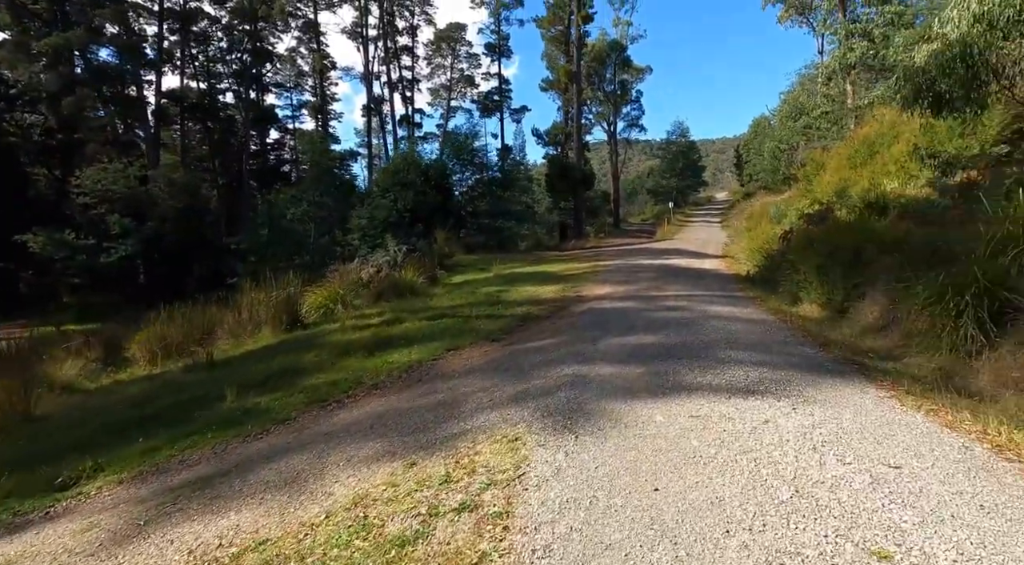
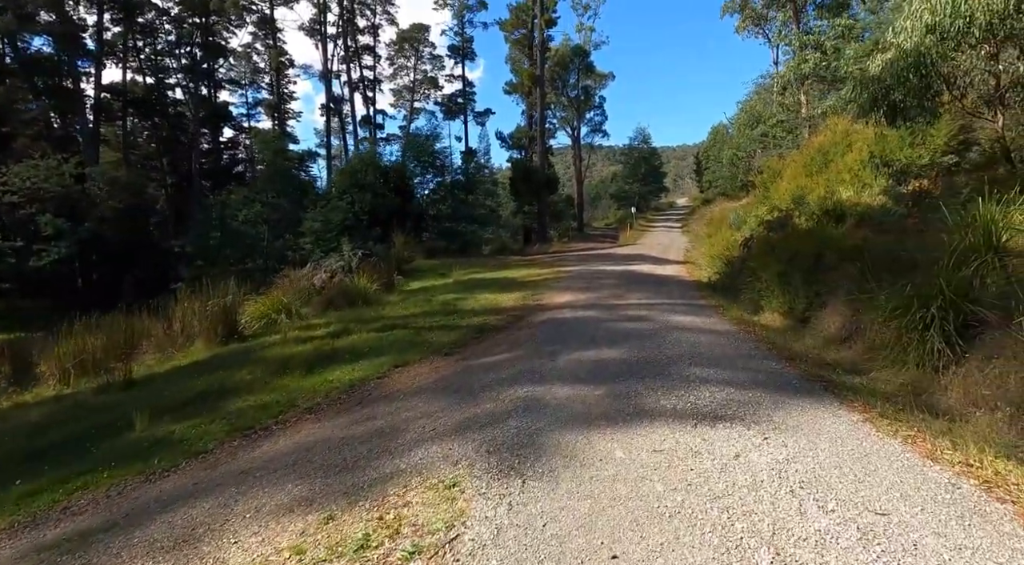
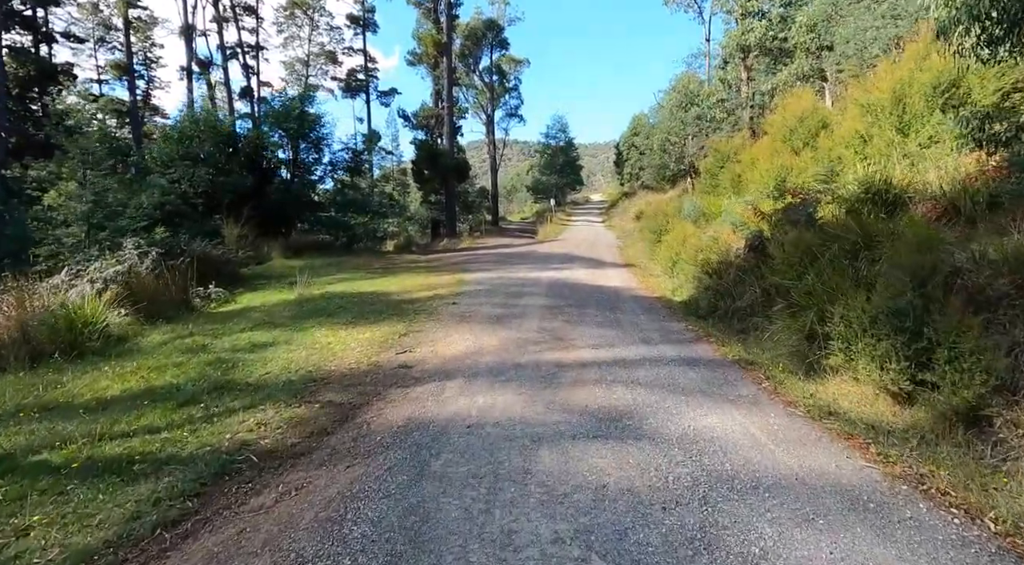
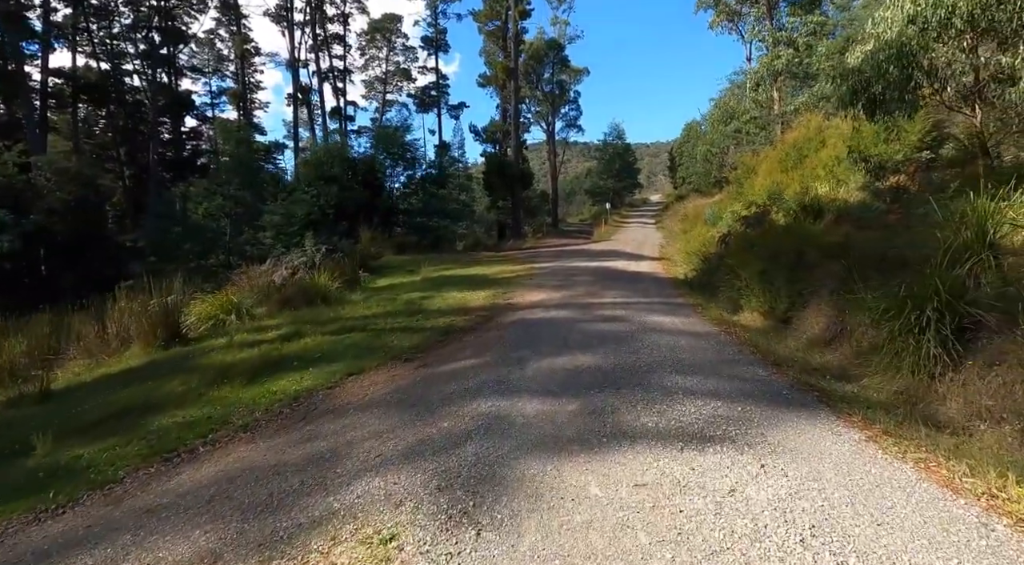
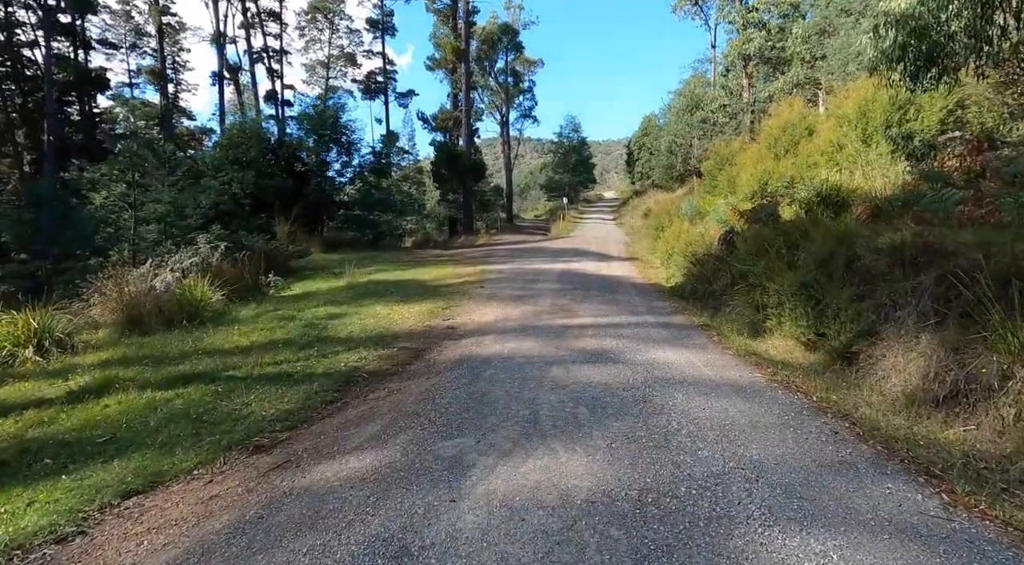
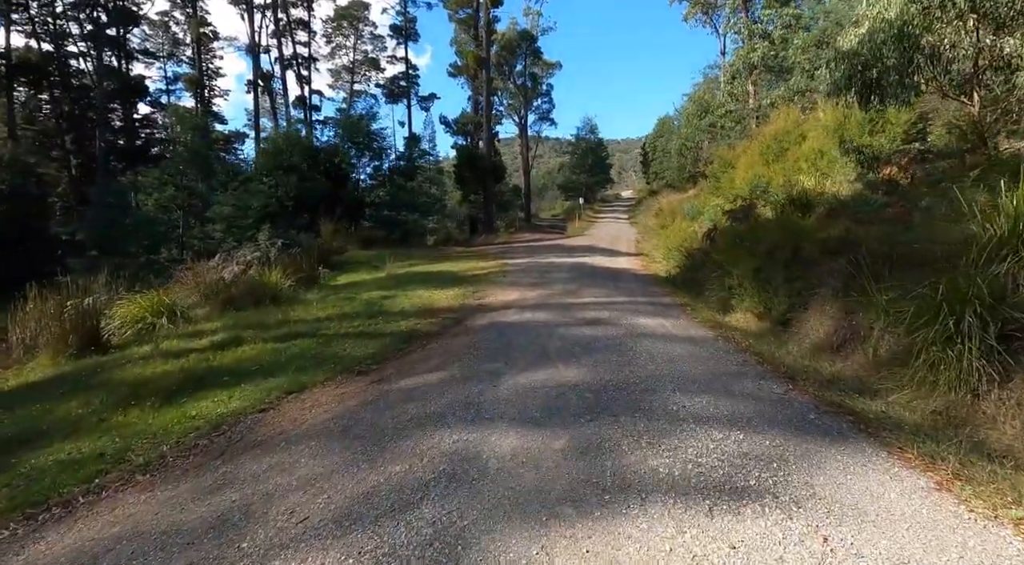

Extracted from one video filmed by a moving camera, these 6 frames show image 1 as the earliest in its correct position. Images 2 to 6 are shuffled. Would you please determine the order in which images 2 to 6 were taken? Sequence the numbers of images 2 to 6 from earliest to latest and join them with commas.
2, 4, 6, 5, 3
